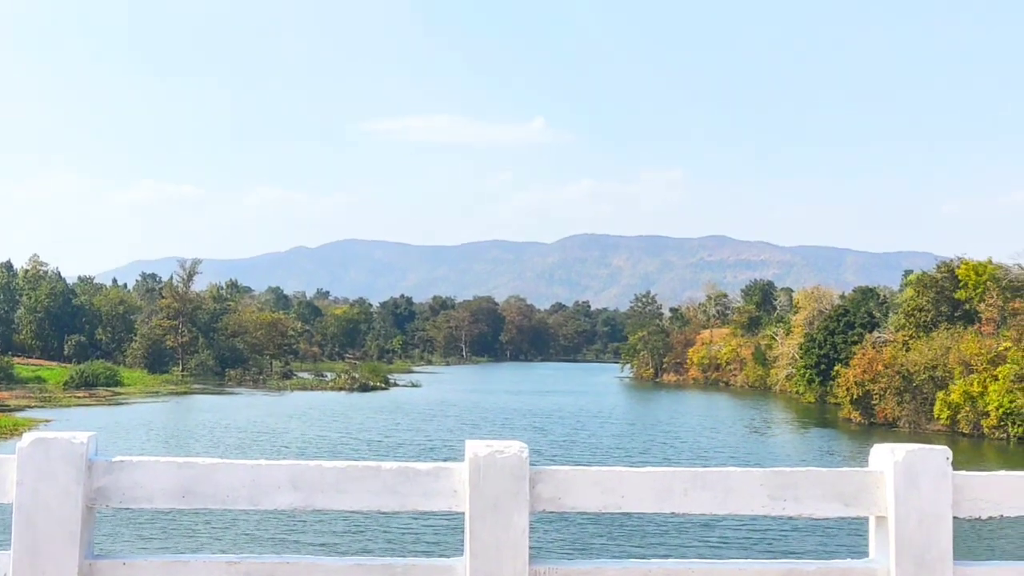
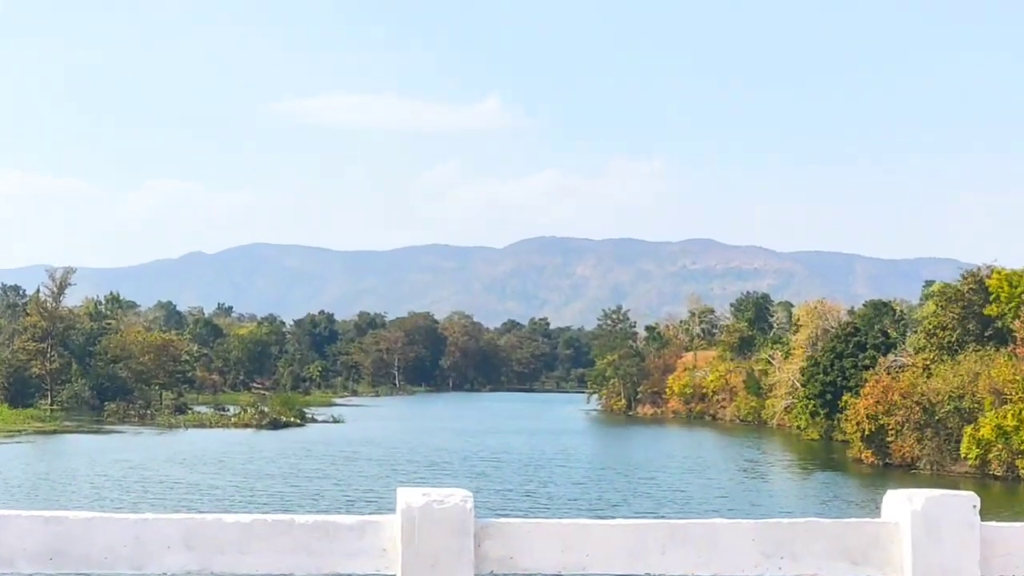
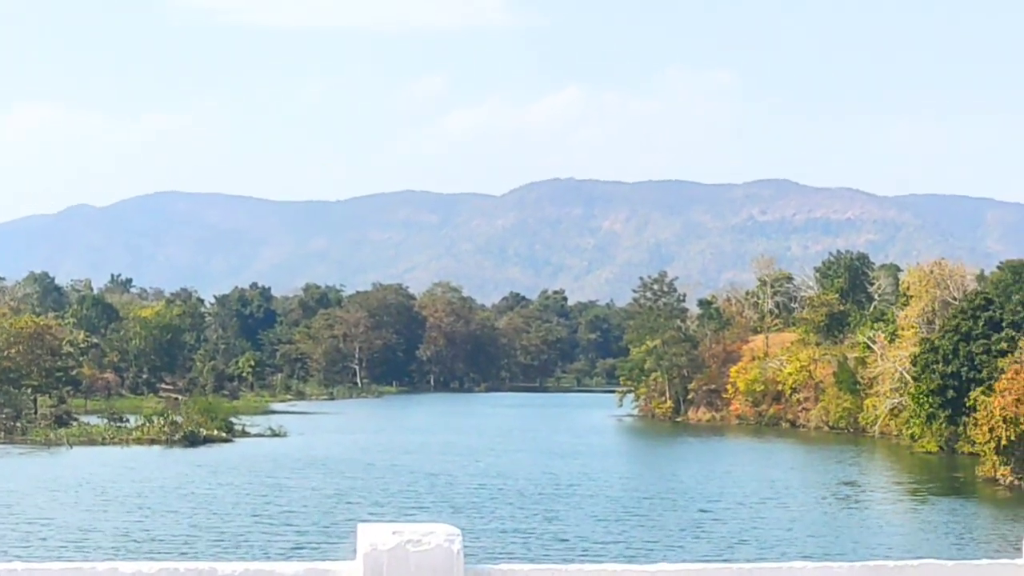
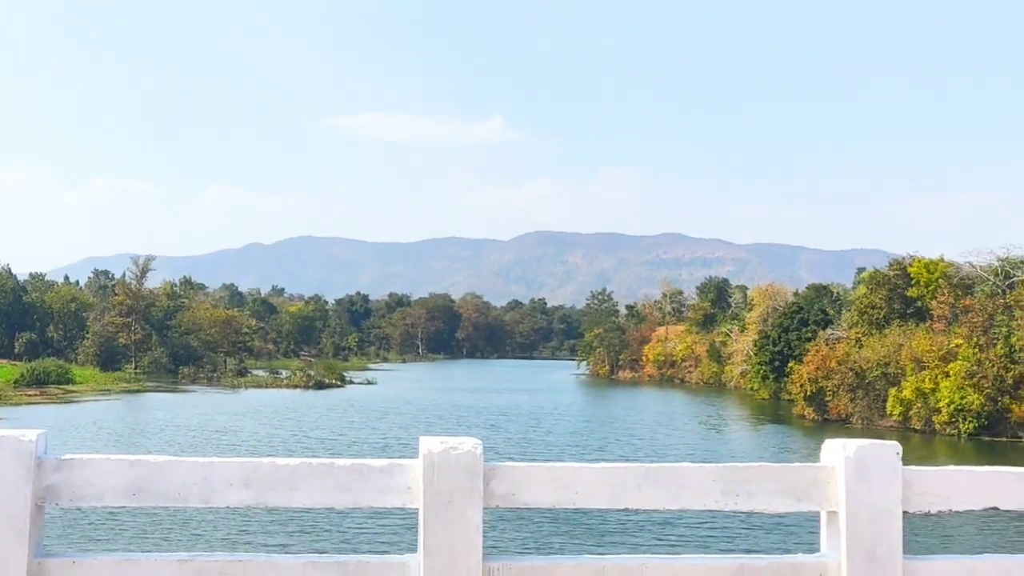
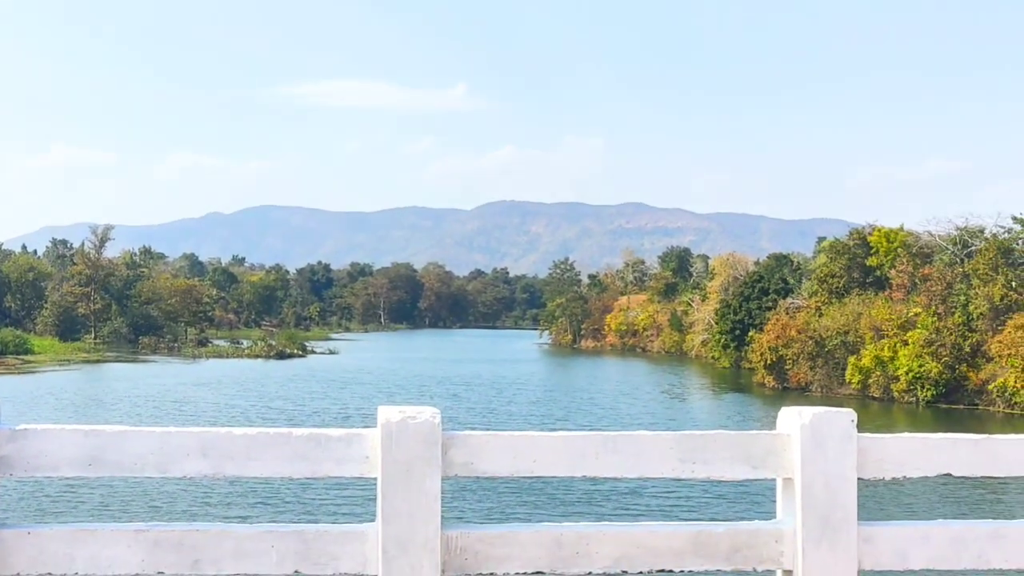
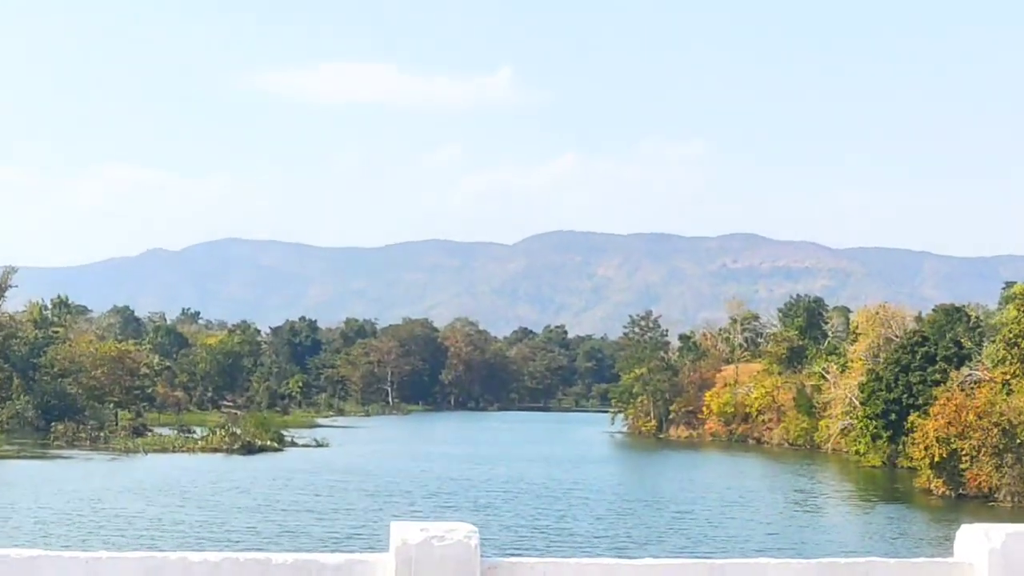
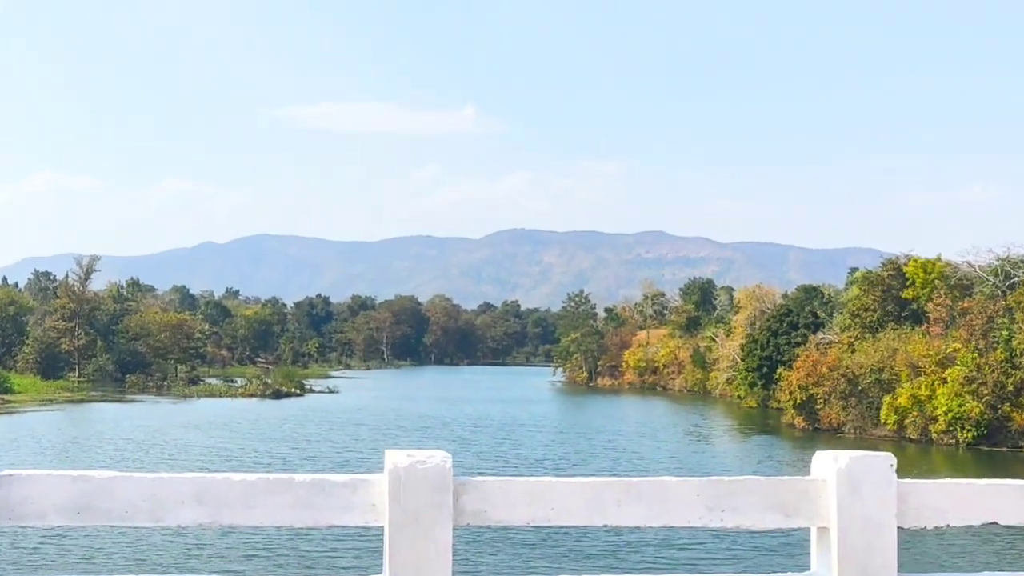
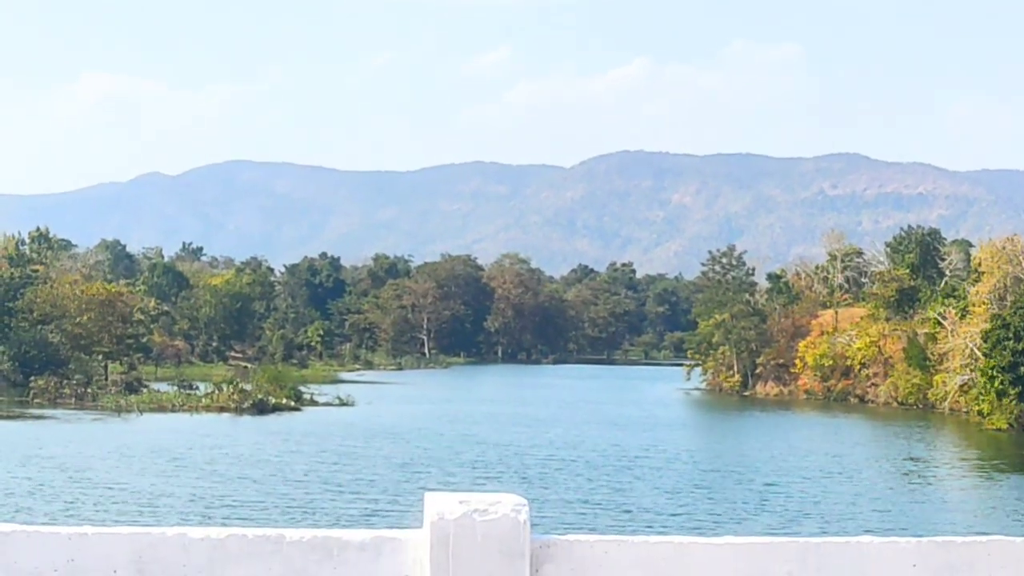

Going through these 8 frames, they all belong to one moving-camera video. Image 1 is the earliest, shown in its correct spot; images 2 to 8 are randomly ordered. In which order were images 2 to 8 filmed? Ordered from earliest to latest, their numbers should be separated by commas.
4, 5, 7, 2, 6, 8, 3
